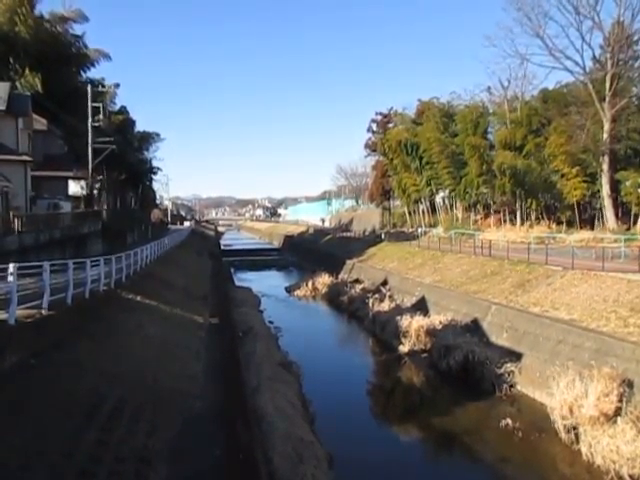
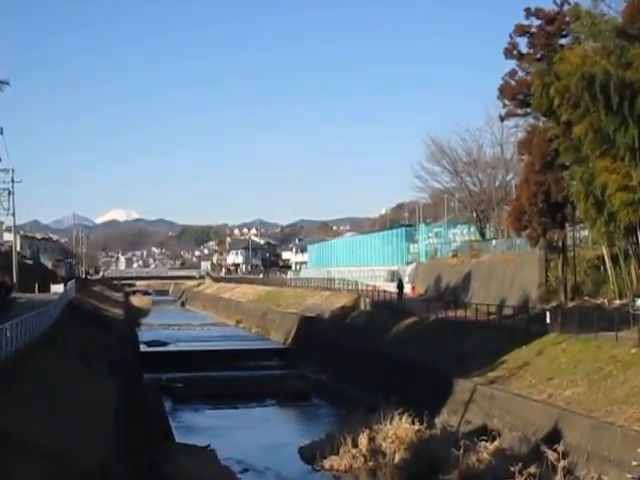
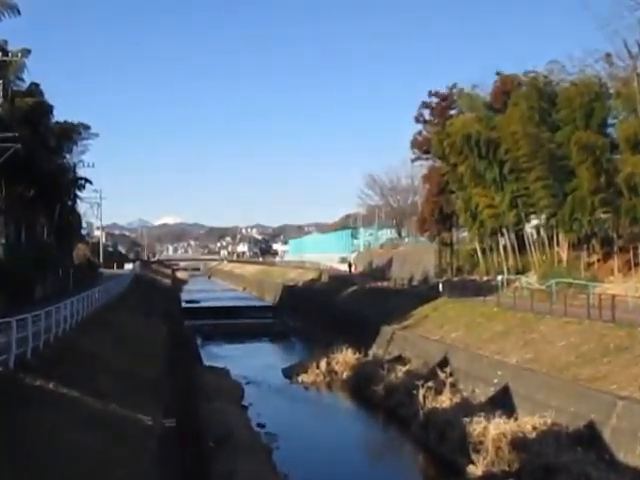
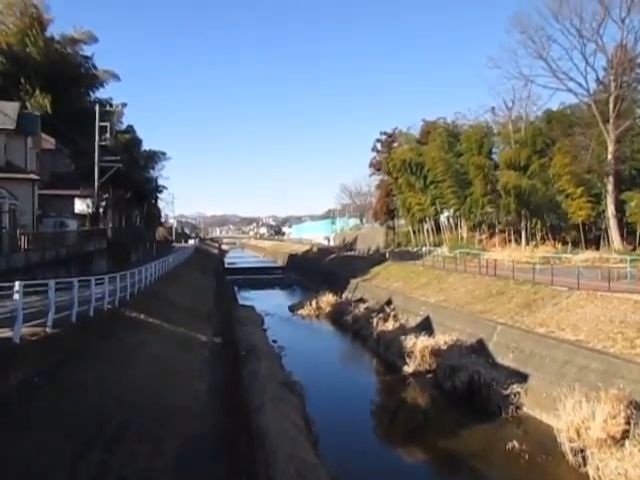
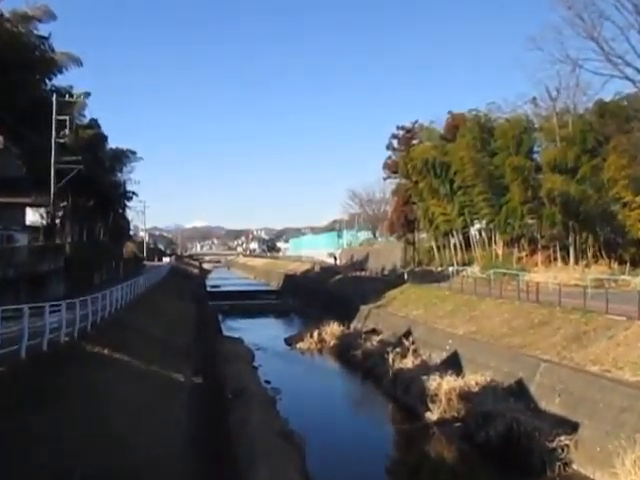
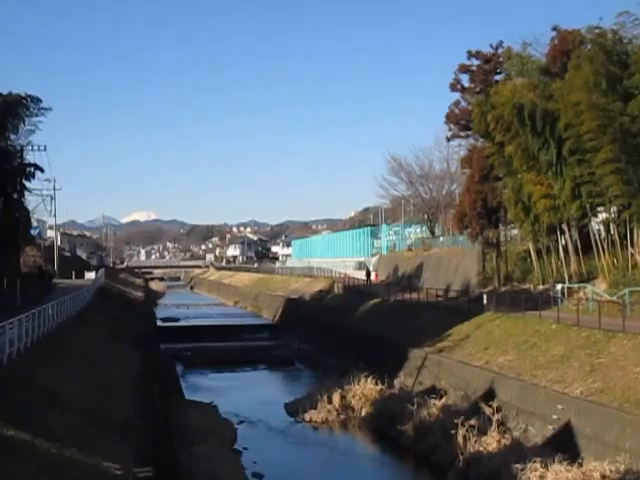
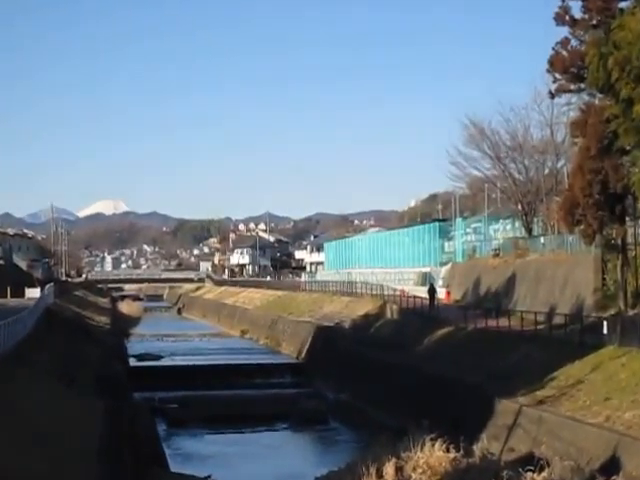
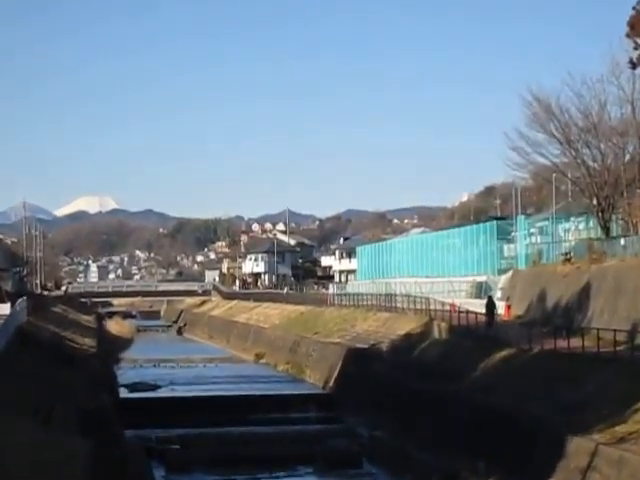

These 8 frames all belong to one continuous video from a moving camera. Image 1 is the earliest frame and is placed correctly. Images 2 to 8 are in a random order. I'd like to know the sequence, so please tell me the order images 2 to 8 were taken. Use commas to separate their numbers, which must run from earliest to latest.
4, 5, 3, 6, 2, 7, 8
